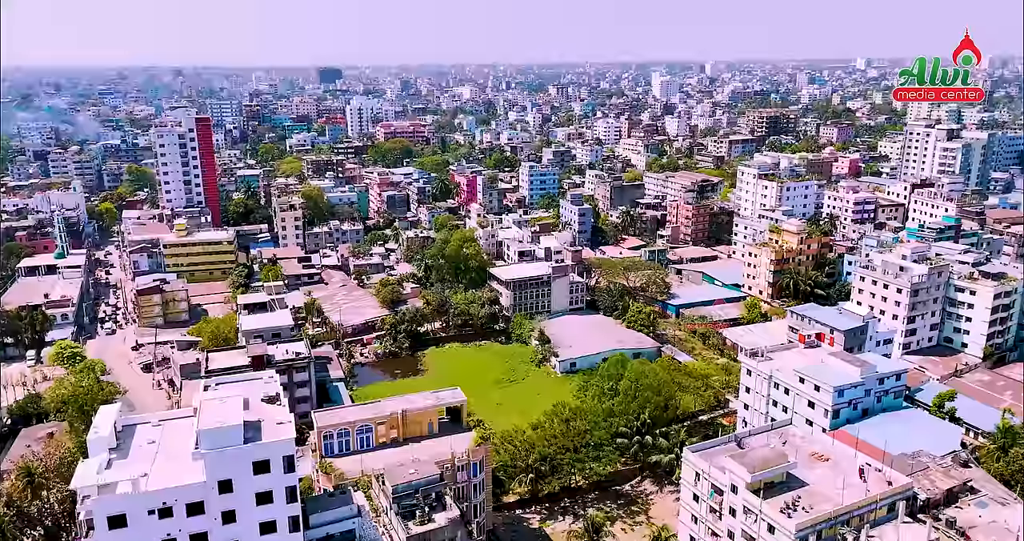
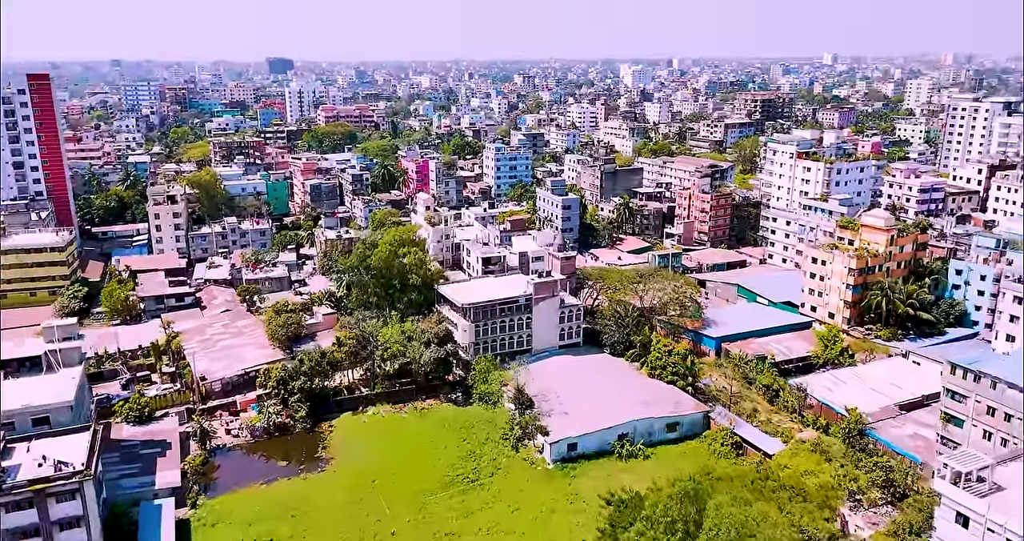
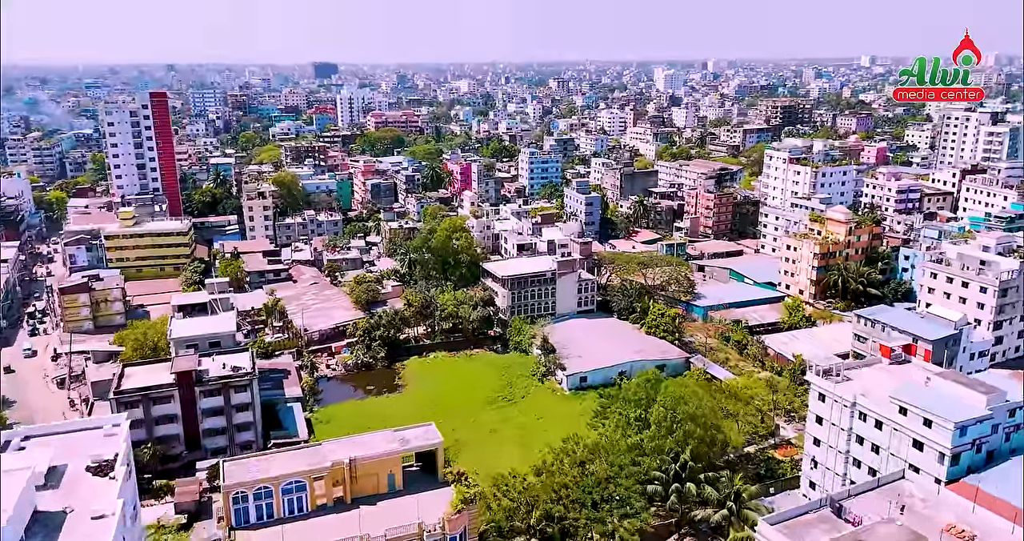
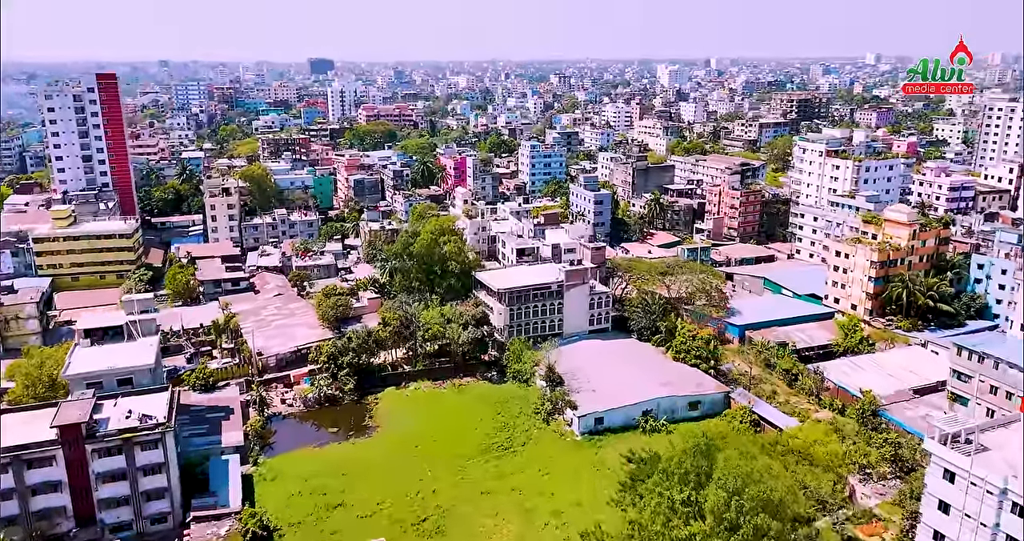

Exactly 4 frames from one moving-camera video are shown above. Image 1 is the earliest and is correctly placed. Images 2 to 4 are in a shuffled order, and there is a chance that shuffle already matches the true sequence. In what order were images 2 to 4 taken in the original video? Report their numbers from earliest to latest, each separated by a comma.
3, 4, 2
